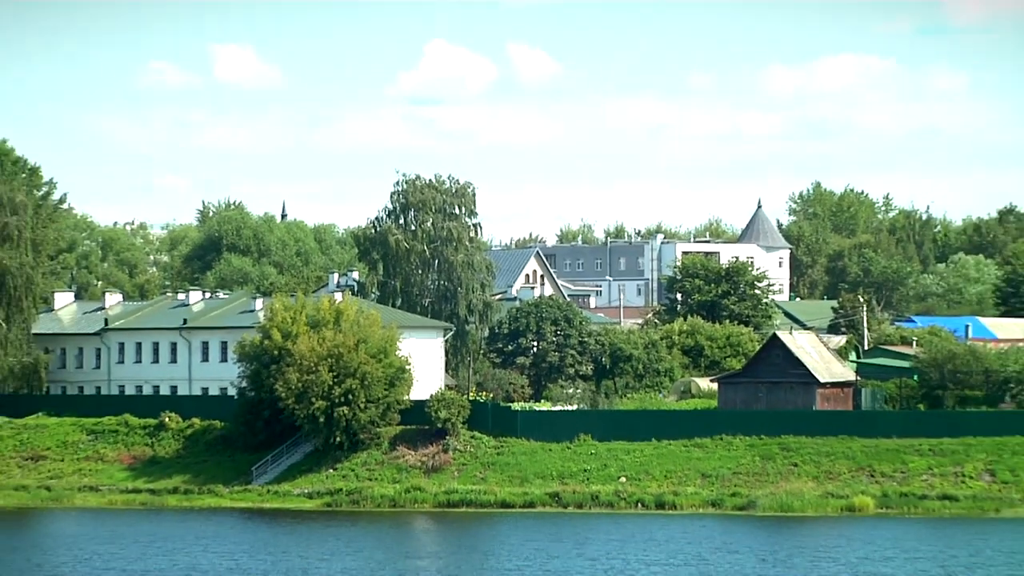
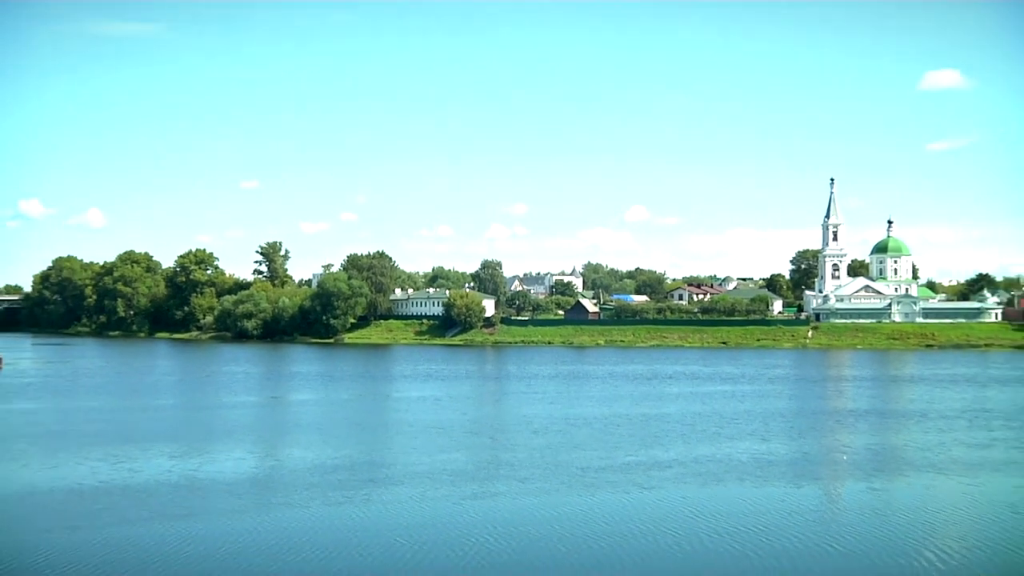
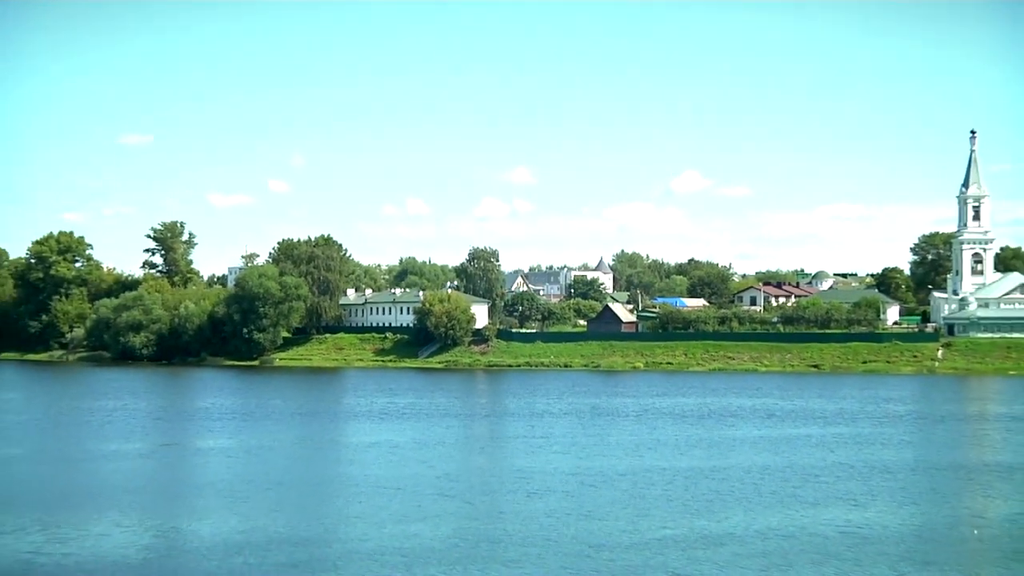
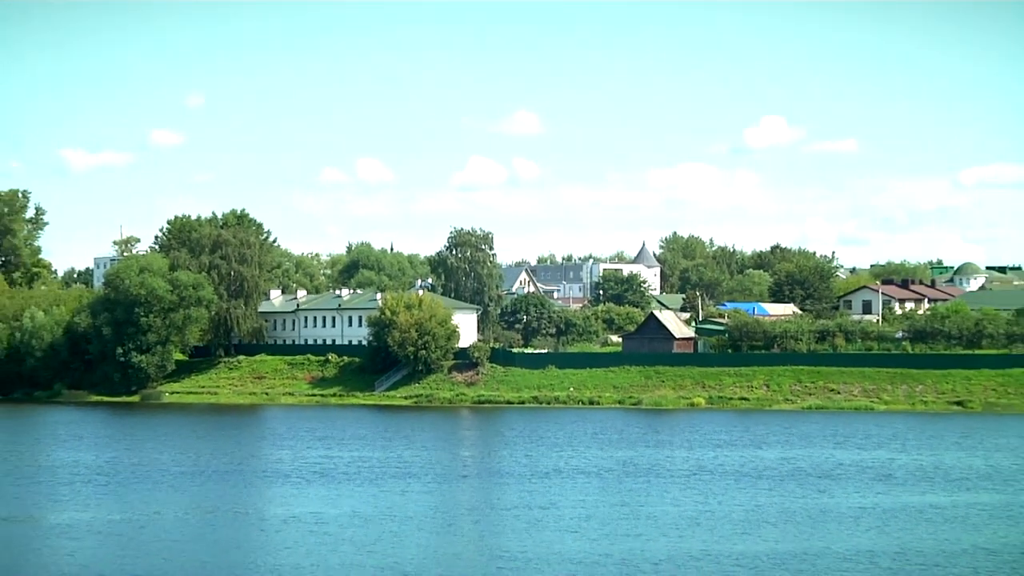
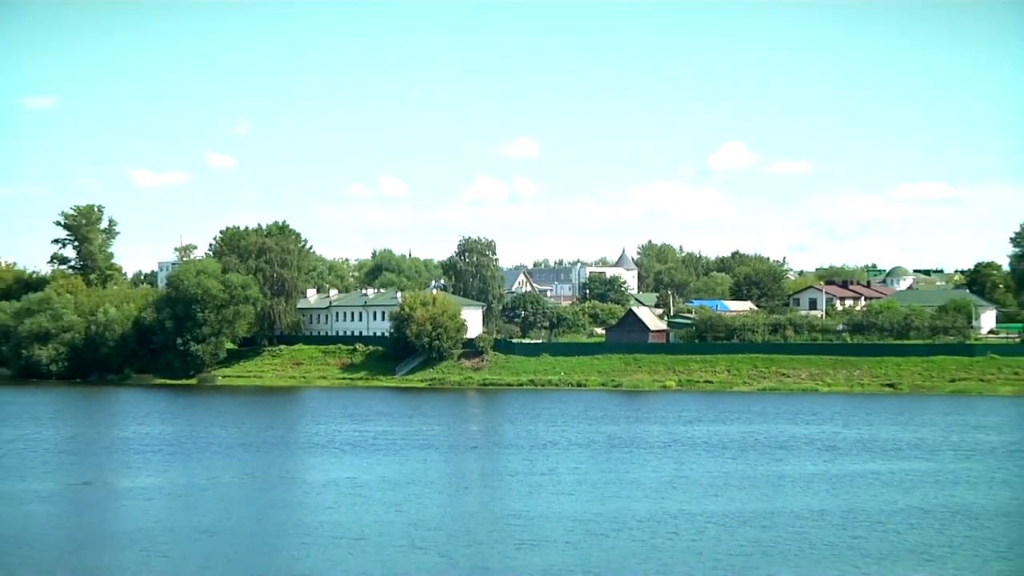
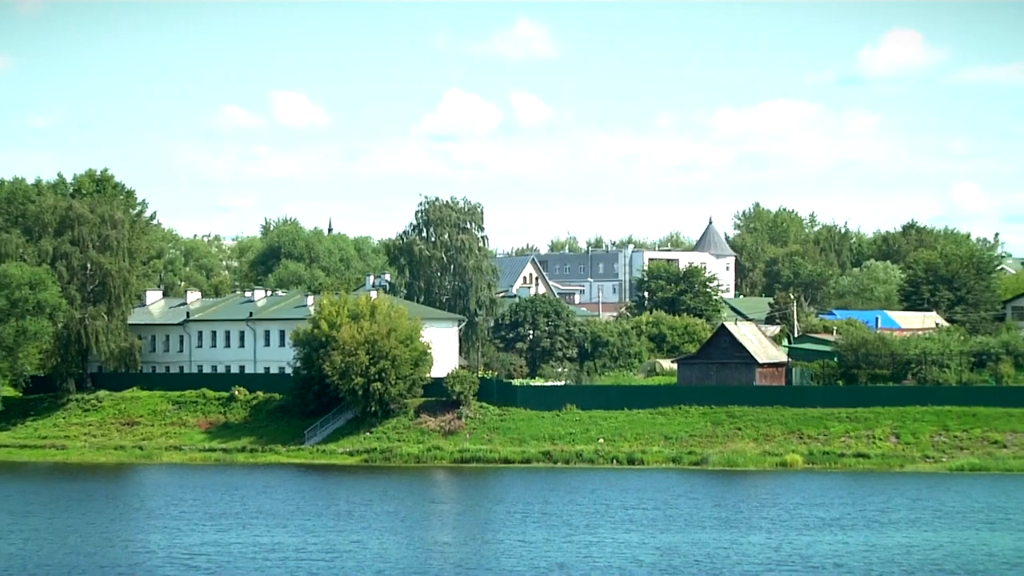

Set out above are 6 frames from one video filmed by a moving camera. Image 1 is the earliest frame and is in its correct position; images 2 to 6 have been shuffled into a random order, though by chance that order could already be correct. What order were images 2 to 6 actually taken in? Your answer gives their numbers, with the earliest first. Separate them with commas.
6, 4, 5, 3, 2
